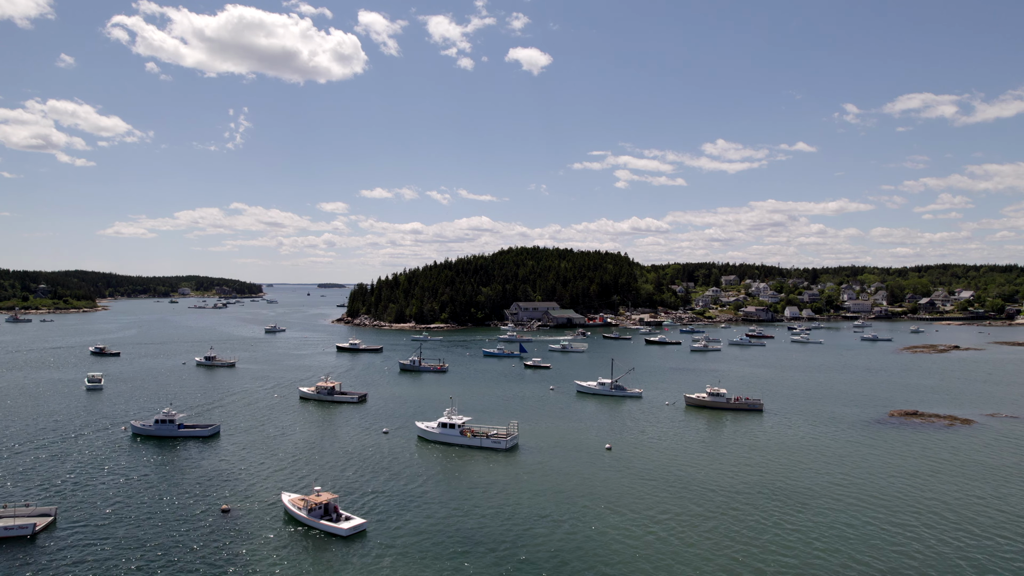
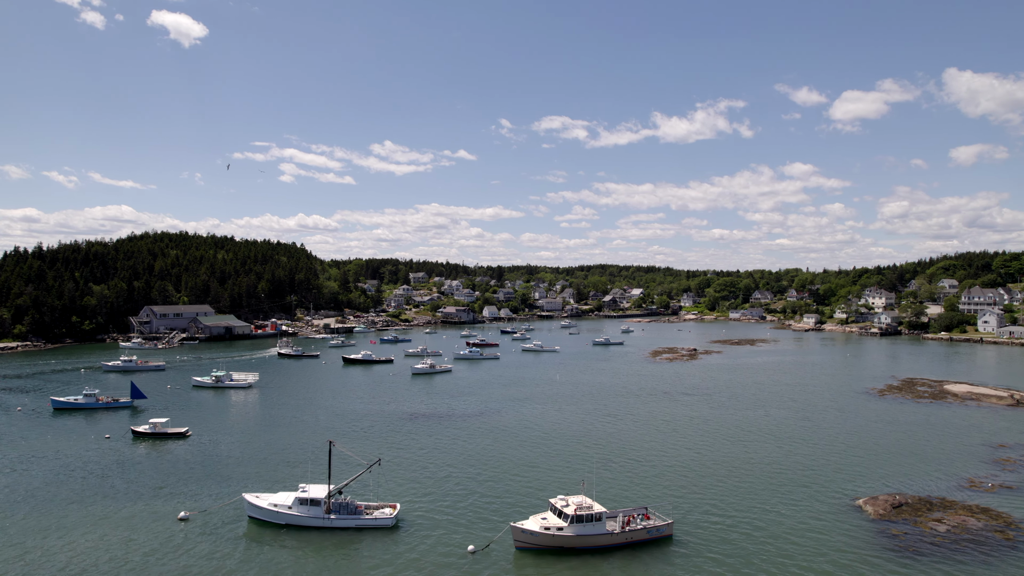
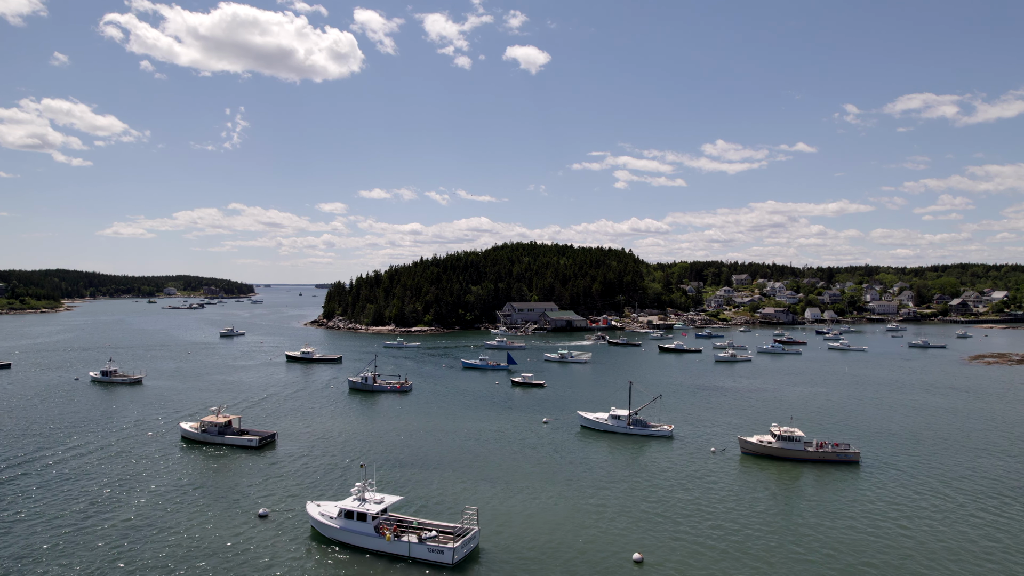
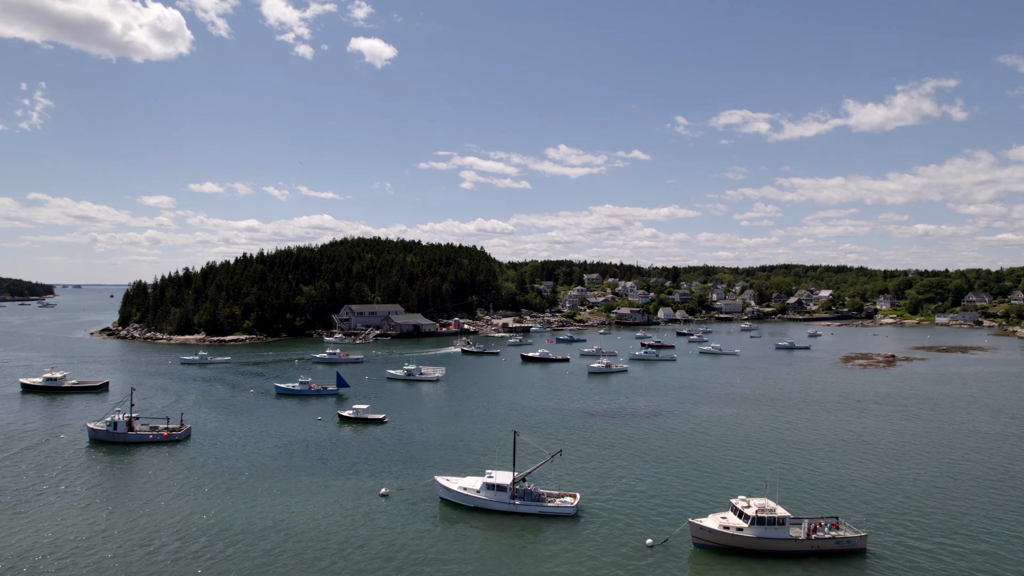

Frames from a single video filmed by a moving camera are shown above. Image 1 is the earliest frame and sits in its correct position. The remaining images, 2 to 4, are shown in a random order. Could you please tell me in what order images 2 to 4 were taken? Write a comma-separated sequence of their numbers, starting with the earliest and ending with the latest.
3, 4, 2
